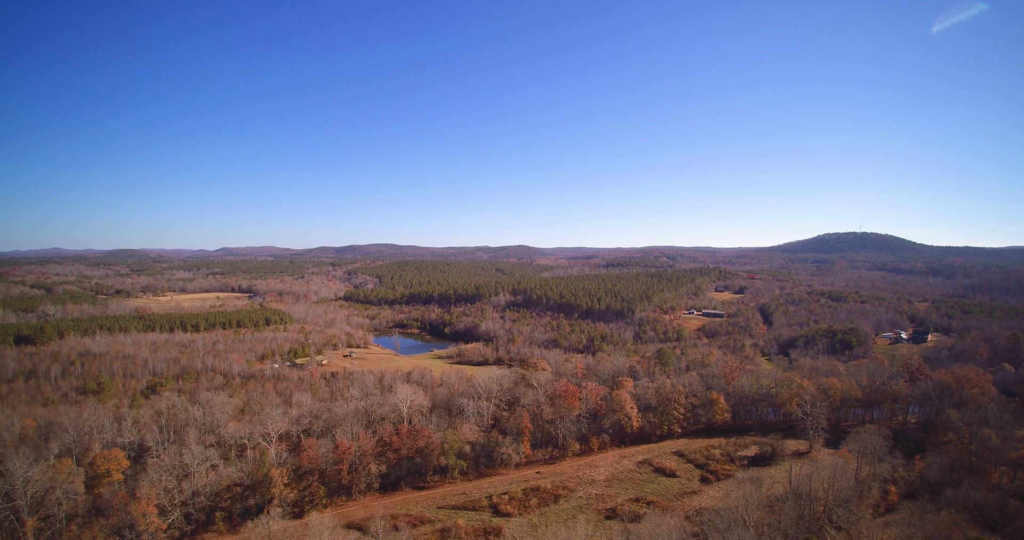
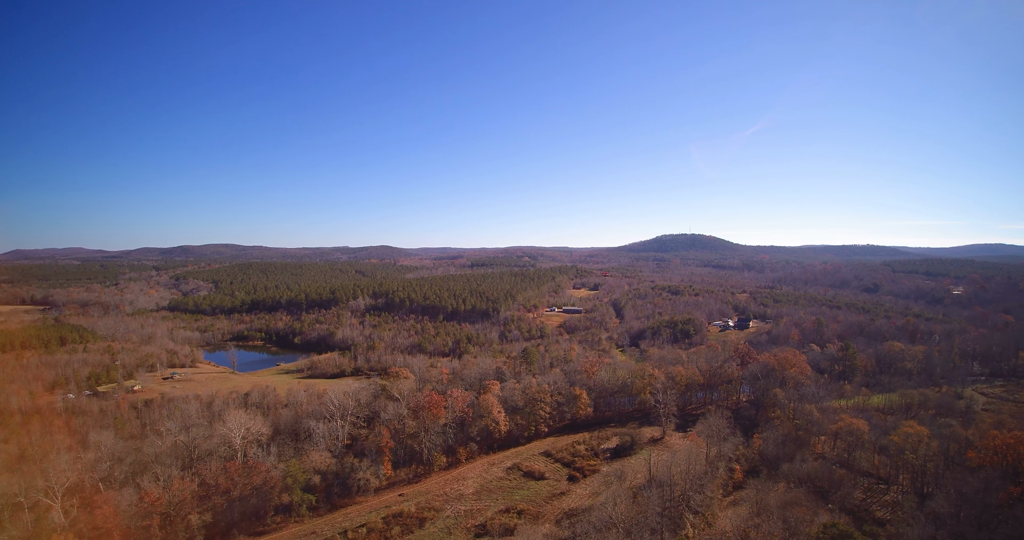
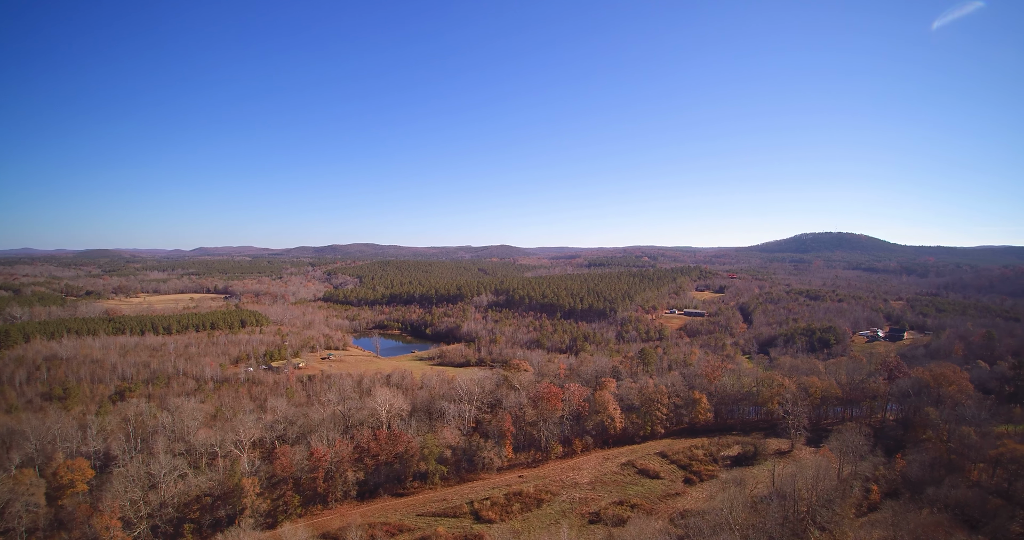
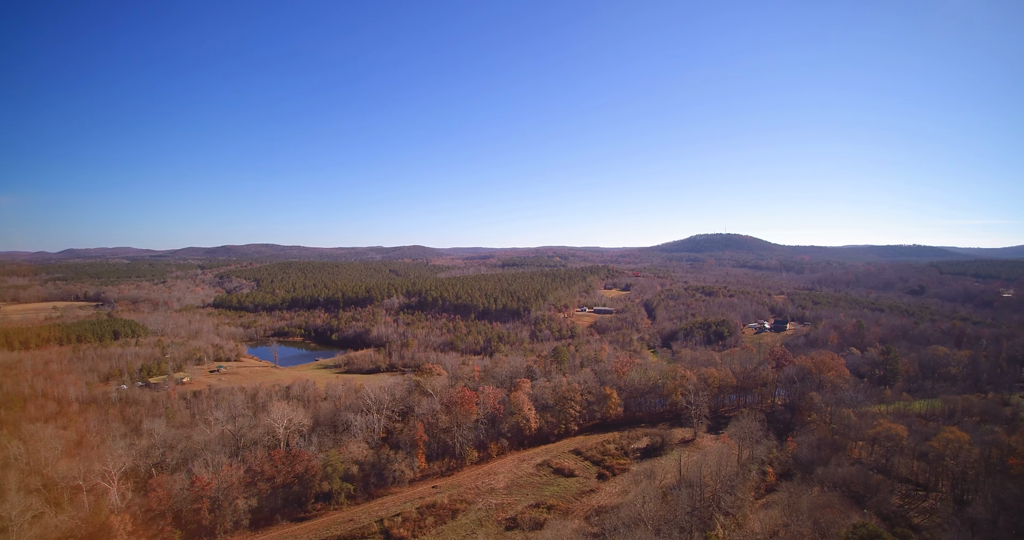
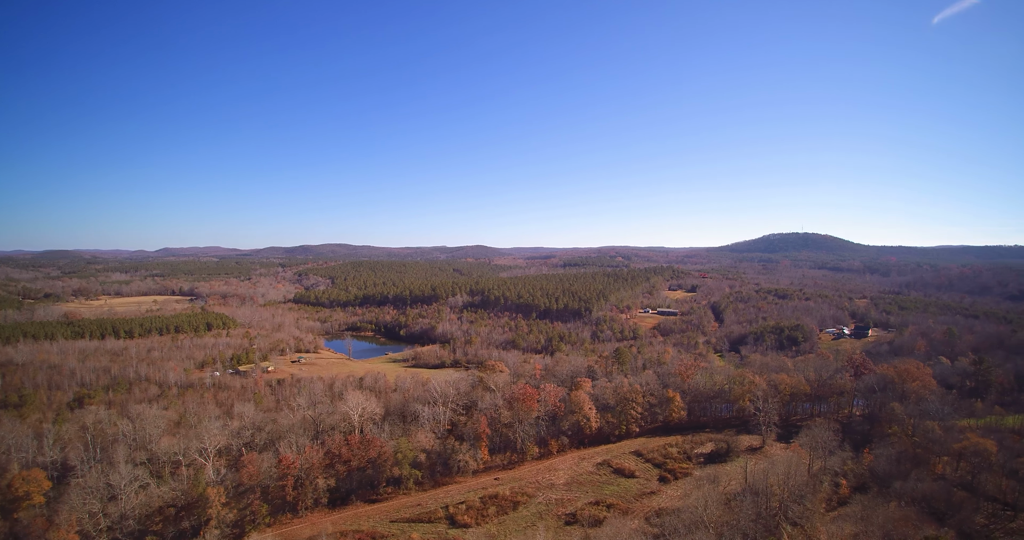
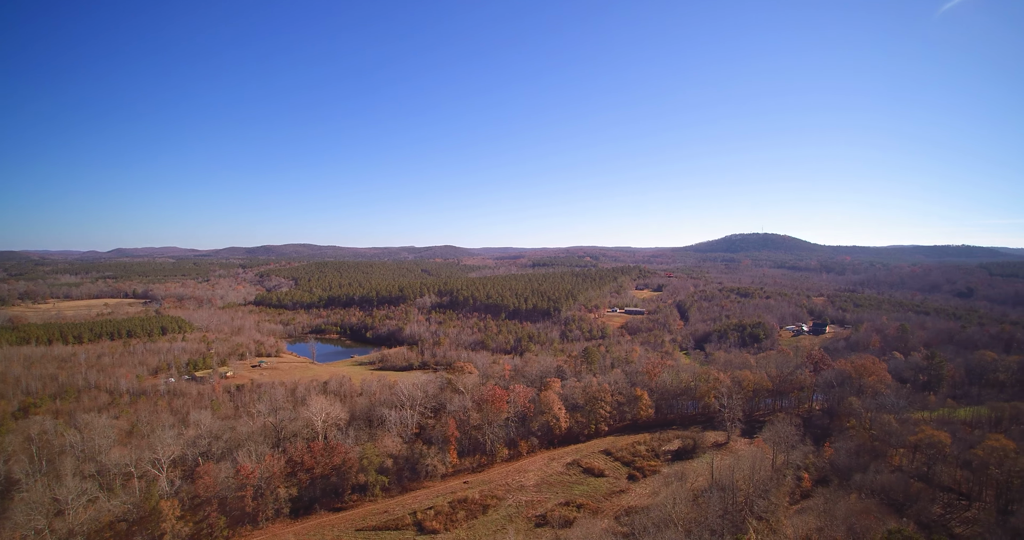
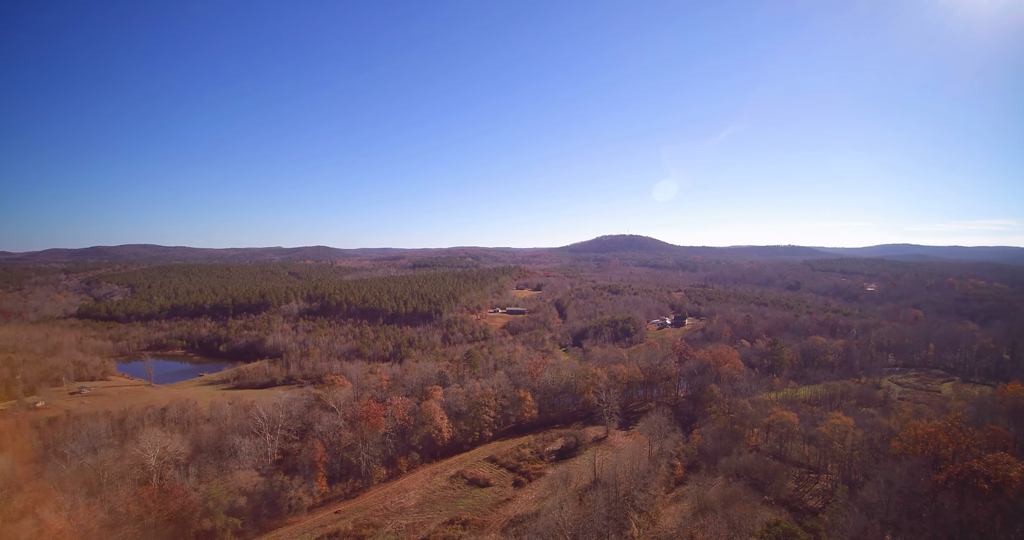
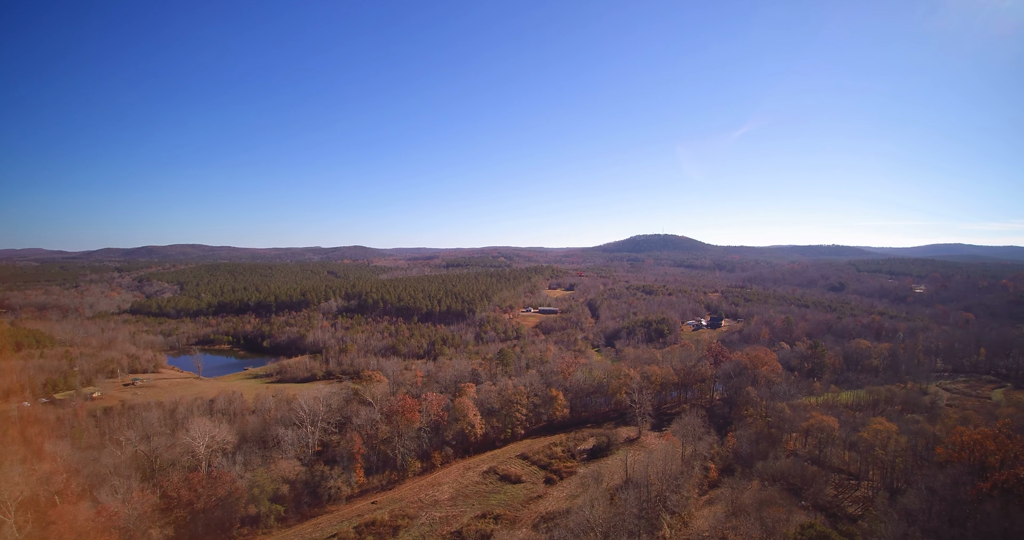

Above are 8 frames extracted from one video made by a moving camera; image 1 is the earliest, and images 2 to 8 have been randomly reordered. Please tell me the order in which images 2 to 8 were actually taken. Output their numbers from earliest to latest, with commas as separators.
3, 5, 6, 4, 2, 8, 7
